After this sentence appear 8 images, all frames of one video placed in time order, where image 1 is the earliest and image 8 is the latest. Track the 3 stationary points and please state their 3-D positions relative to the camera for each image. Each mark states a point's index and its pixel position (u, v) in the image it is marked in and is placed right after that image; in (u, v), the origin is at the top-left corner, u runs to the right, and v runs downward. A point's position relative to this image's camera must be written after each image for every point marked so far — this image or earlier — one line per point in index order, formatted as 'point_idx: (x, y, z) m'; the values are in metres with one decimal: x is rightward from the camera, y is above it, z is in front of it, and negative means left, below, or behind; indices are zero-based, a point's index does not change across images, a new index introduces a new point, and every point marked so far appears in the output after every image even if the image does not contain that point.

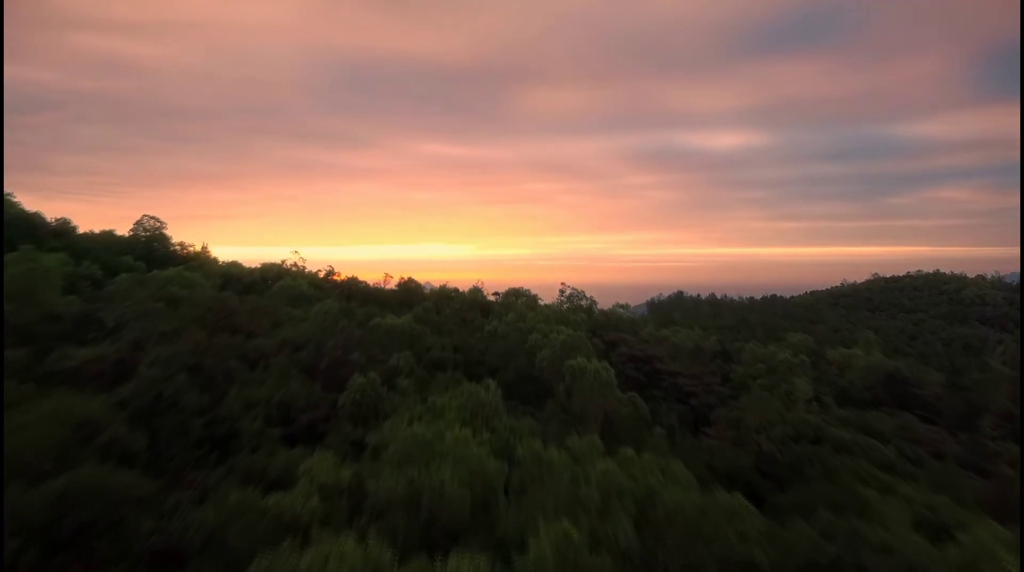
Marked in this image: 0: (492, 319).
0: (-0.4, -0.7, +11.2) m
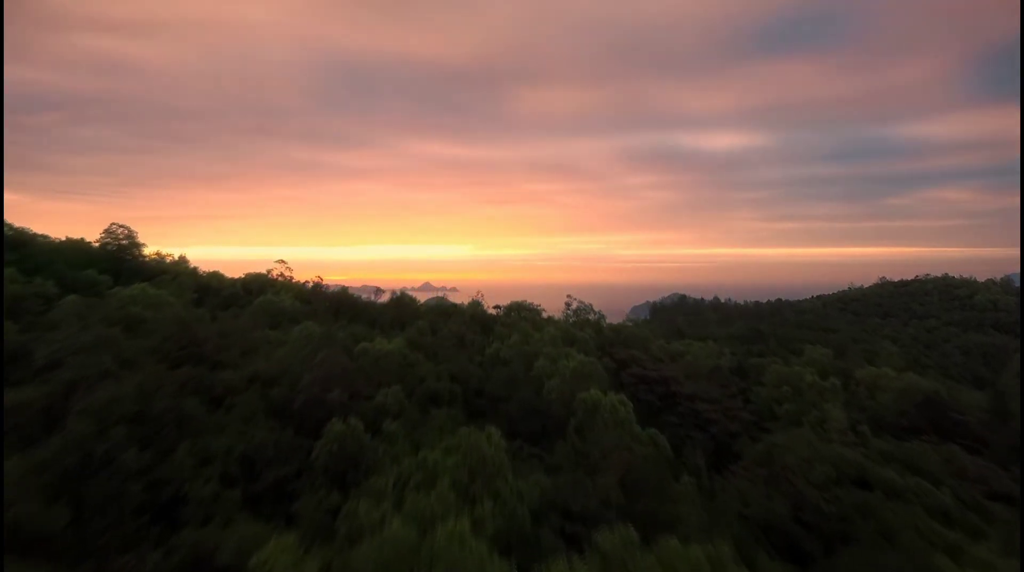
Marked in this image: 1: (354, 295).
0: (-0.4, -1.0, +10.1) m
1: (-3.9, -0.3, +12.9) m
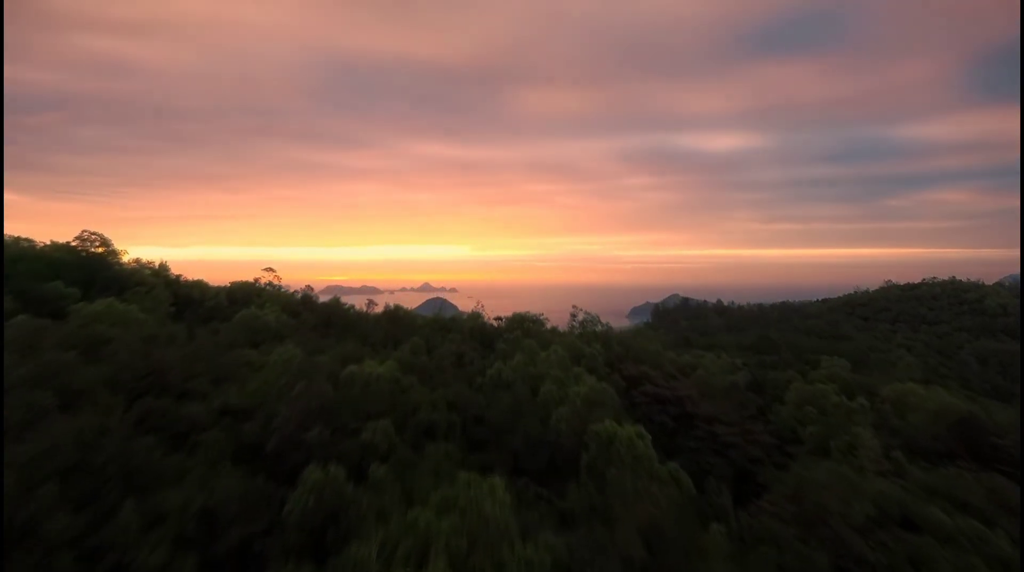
0: (-0.3, -1.3, +9.3) m
1: (-3.8, -0.6, +12.0) m
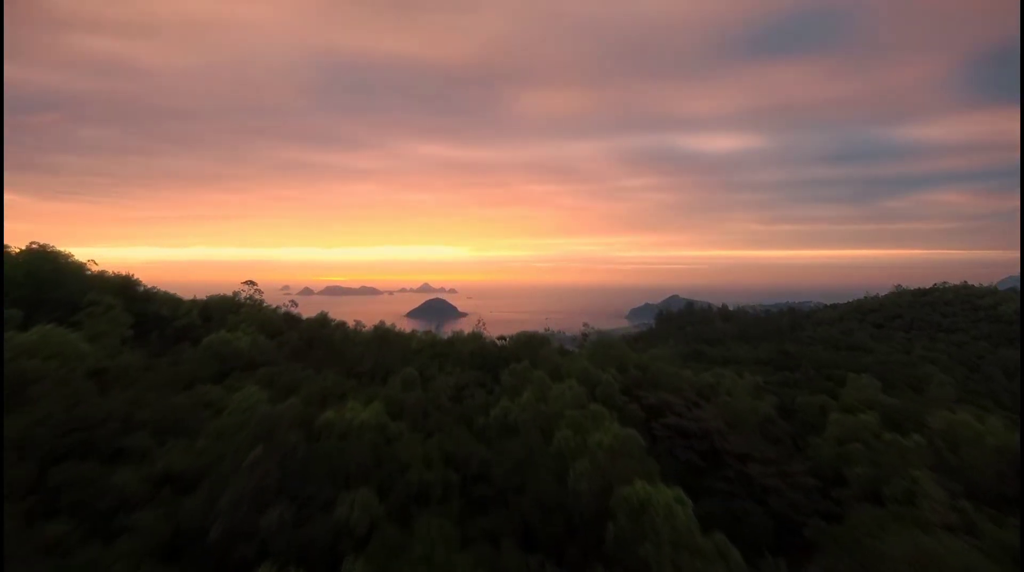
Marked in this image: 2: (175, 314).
0: (-0.2, -1.6, +8.0) m
1: (-3.7, -0.9, +10.8) m
2: (-7.0, -0.6, +11.0) m
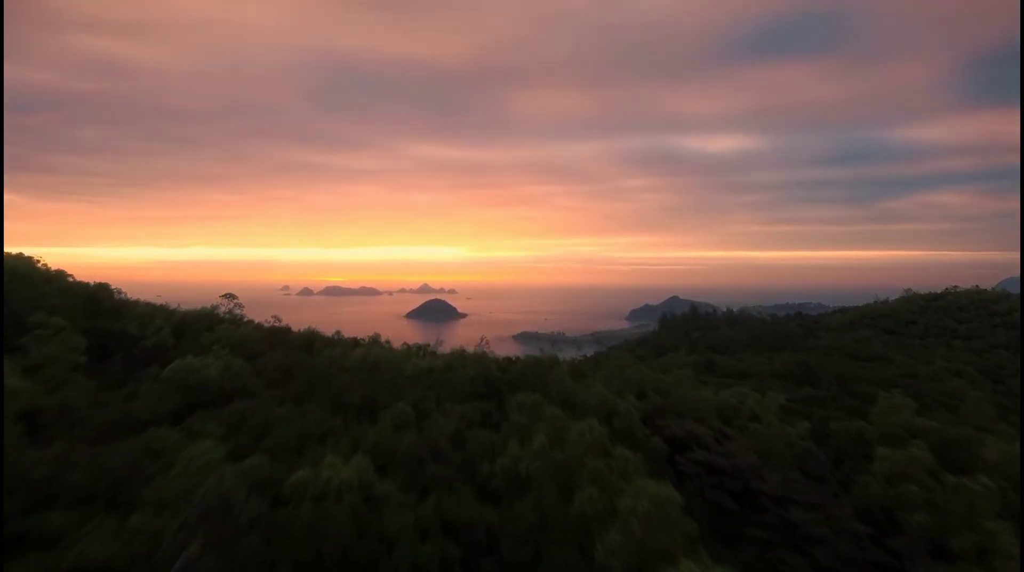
0: (-0.1, -1.9, +6.9) m
1: (-3.6, -1.2, +9.6) m
2: (-6.9, -0.9, +9.8) m
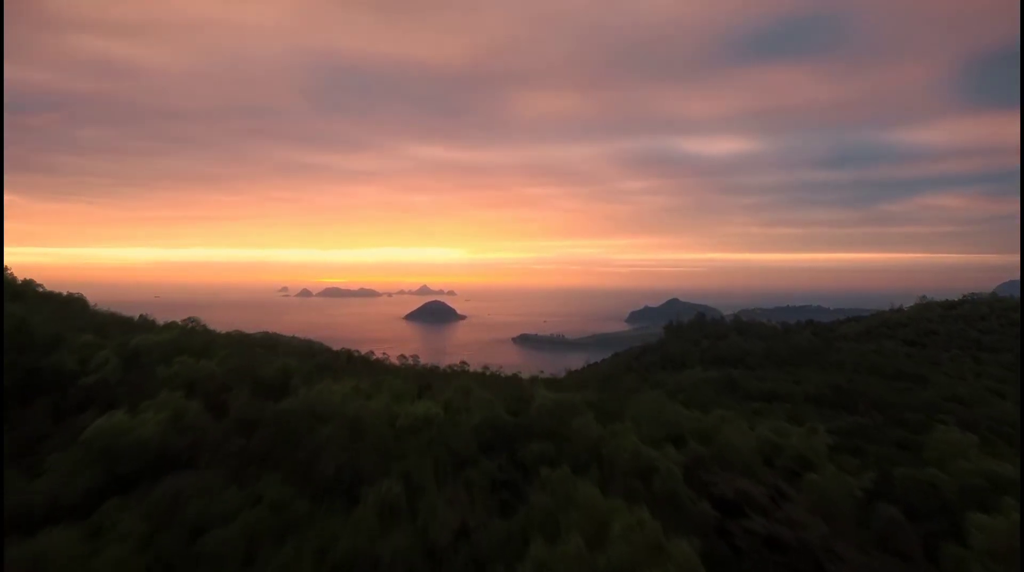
0: (+0.2, -2.3, +5.3) m
1: (-3.4, -1.6, +8.0) m
2: (-6.7, -1.3, +8.2) m
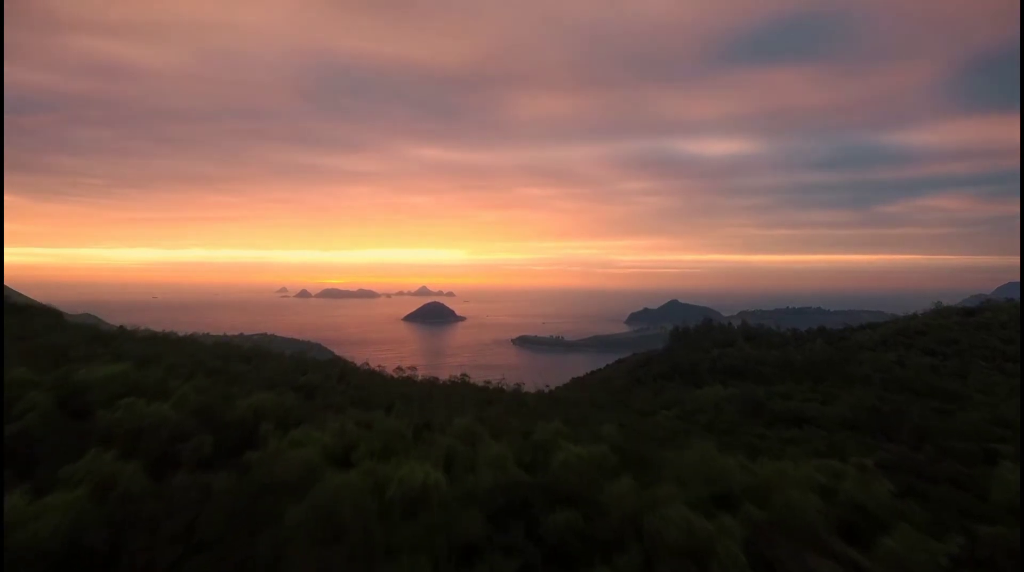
0: (+0.4, -2.7, +3.8) m
1: (-3.1, -2.0, +6.5) m
2: (-6.5, -1.6, +6.6) m
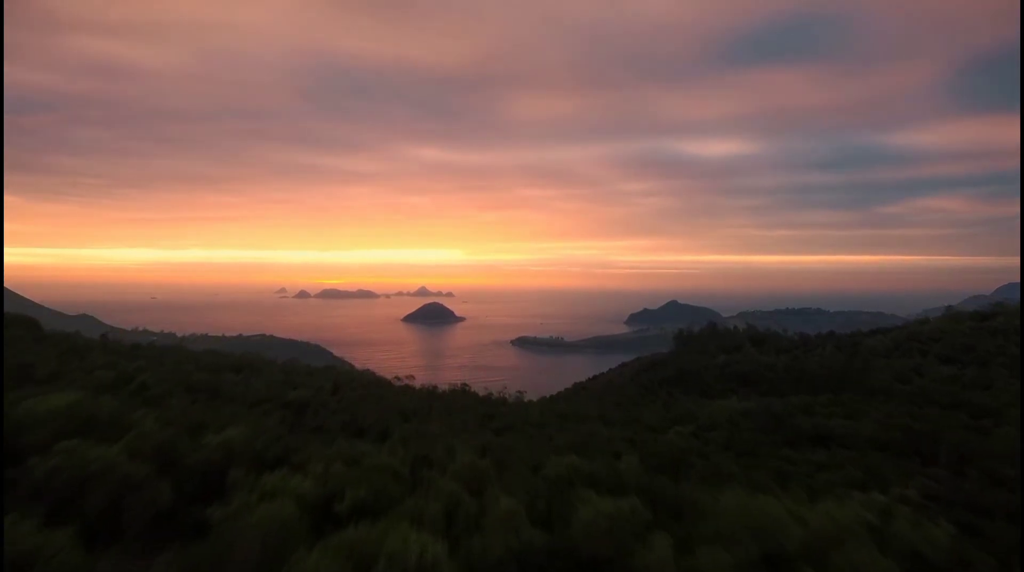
0: (+0.5, -3.0, +2.6) m
1: (-3.0, -2.3, +5.4) m
2: (-6.3, -1.9, +5.5) m
